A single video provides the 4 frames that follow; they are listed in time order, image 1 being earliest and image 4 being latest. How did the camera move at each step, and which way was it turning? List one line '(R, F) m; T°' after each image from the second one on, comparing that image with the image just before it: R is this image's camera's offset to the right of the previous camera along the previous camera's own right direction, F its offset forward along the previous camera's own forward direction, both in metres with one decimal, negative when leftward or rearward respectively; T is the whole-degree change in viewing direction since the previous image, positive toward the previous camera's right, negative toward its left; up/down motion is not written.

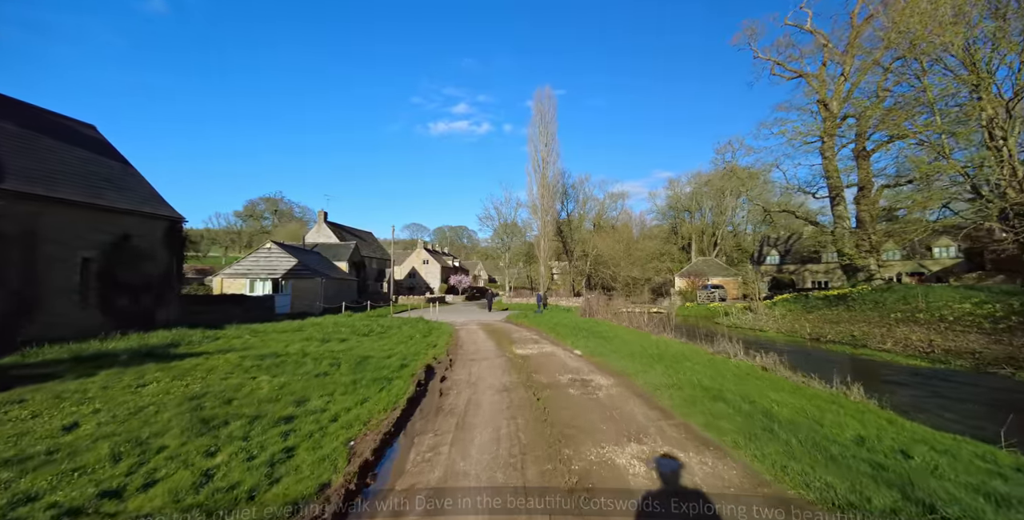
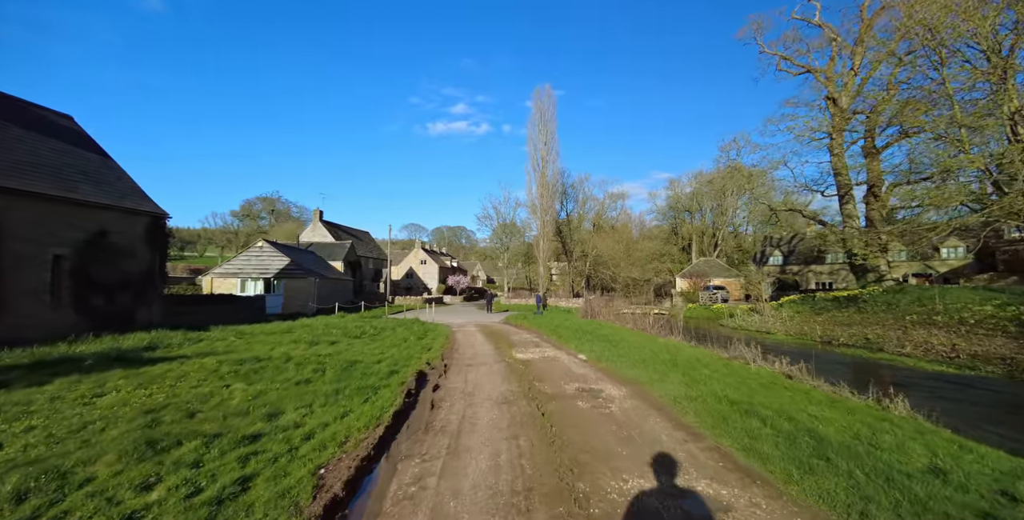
(0.0, +0.8) m; 0°
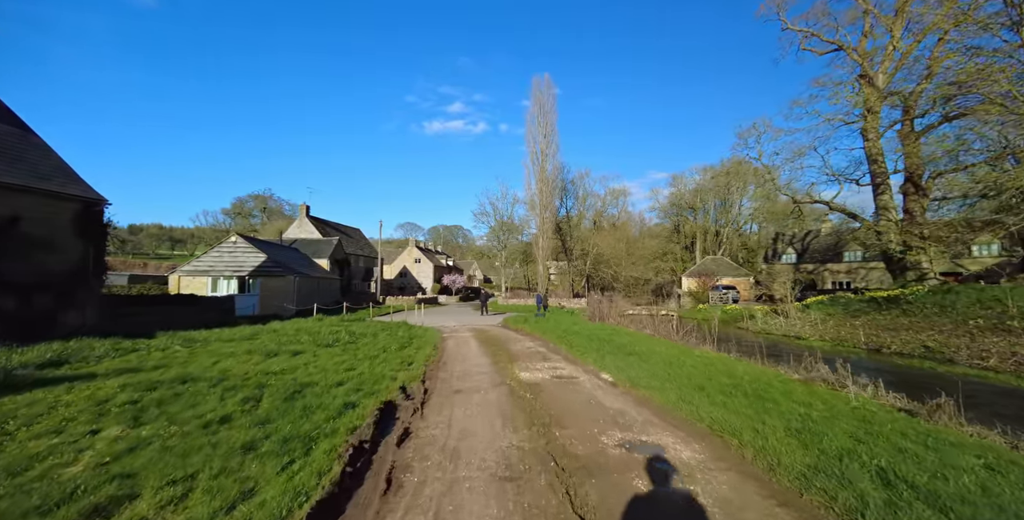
(-0.1, +2.5) m; 0°
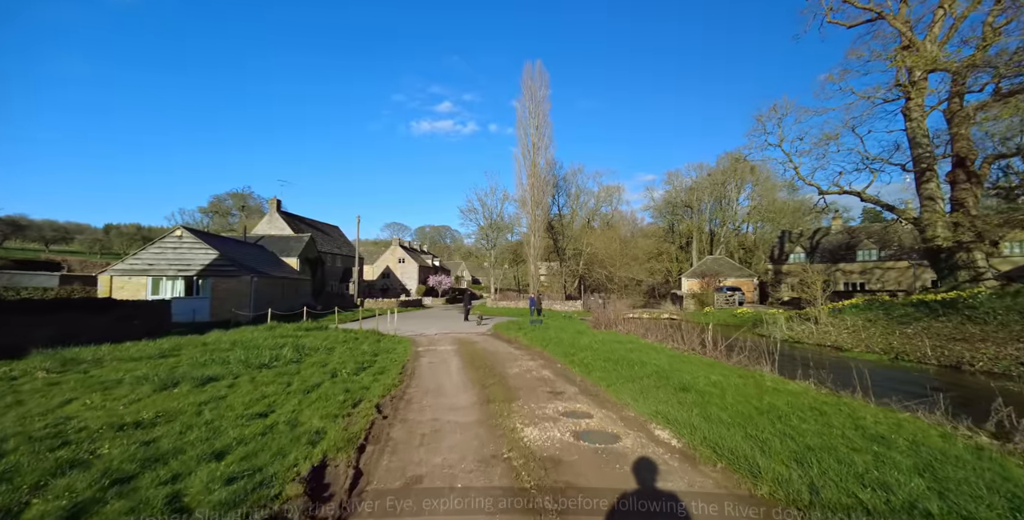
(-0.1, +3.3) m; +1°
